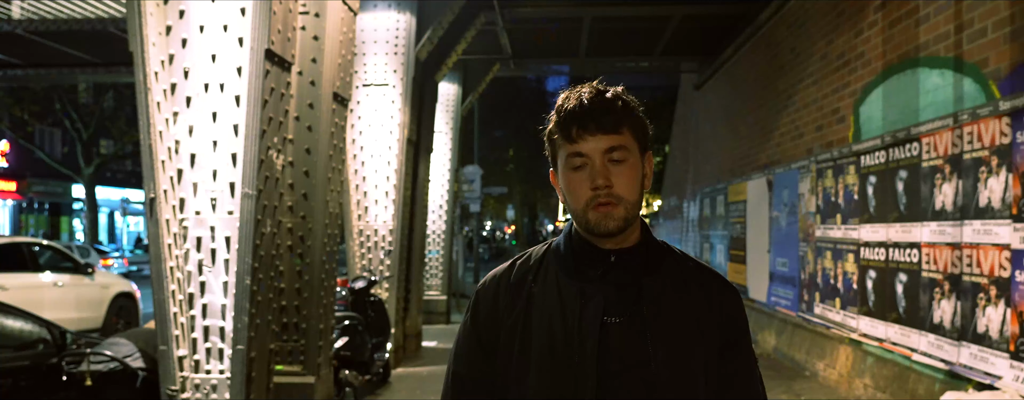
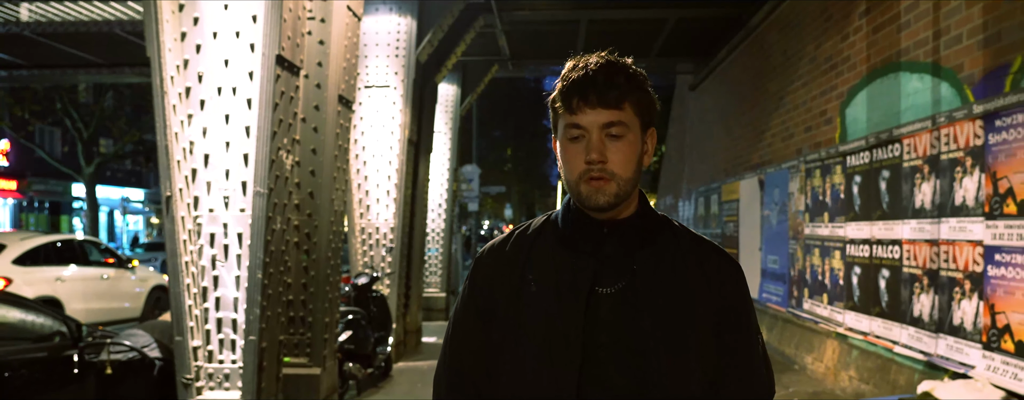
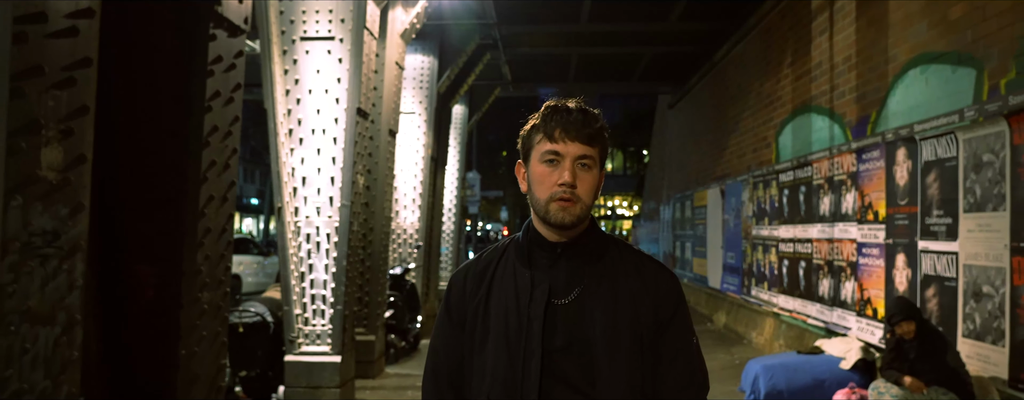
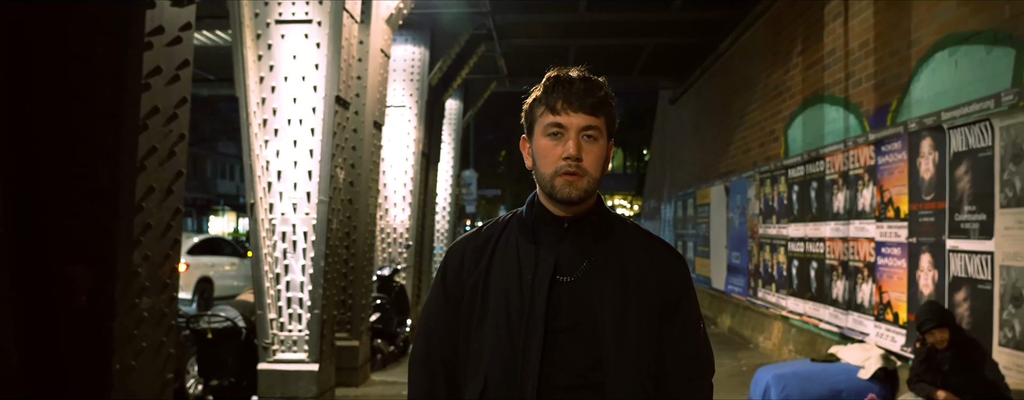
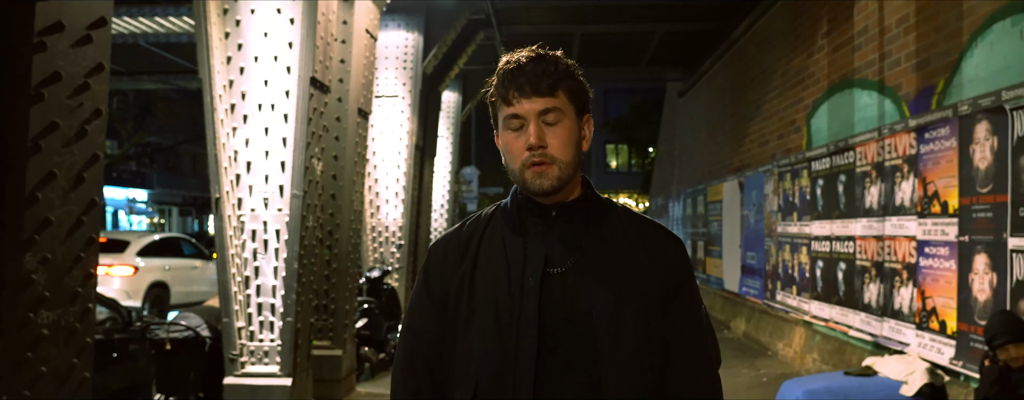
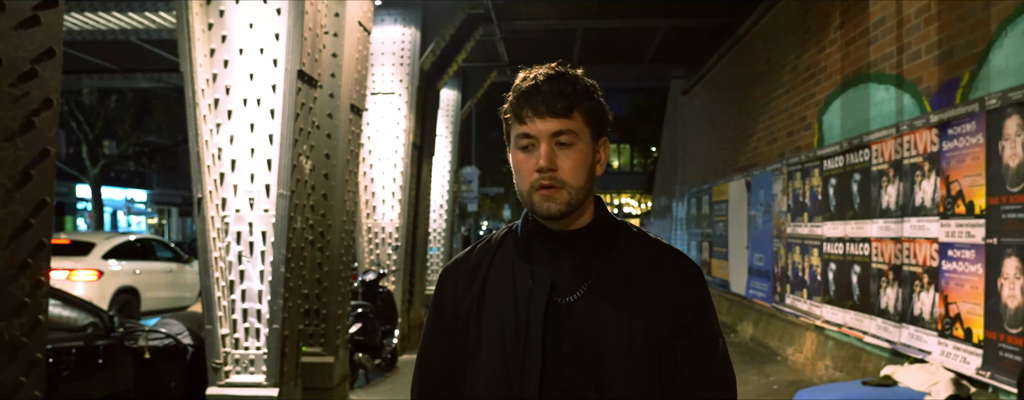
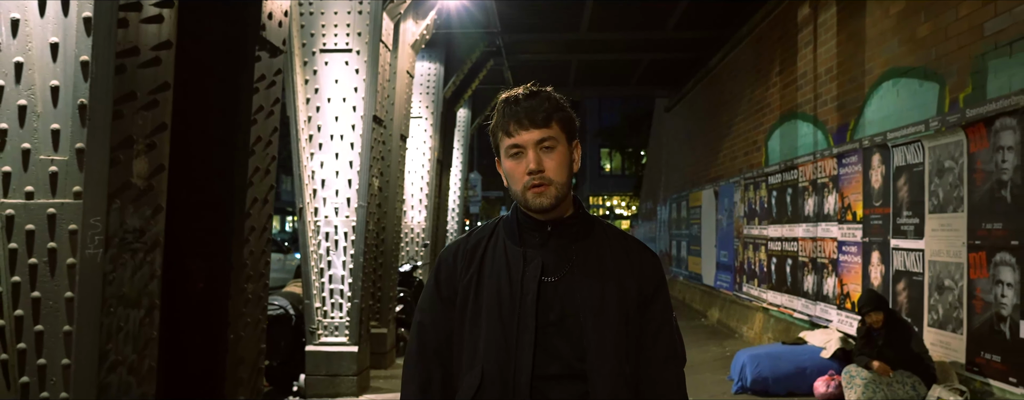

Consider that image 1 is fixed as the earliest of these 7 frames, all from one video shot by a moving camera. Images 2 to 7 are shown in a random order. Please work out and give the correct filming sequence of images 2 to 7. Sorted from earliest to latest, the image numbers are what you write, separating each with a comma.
2, 6, 5, 4, 3, 7
